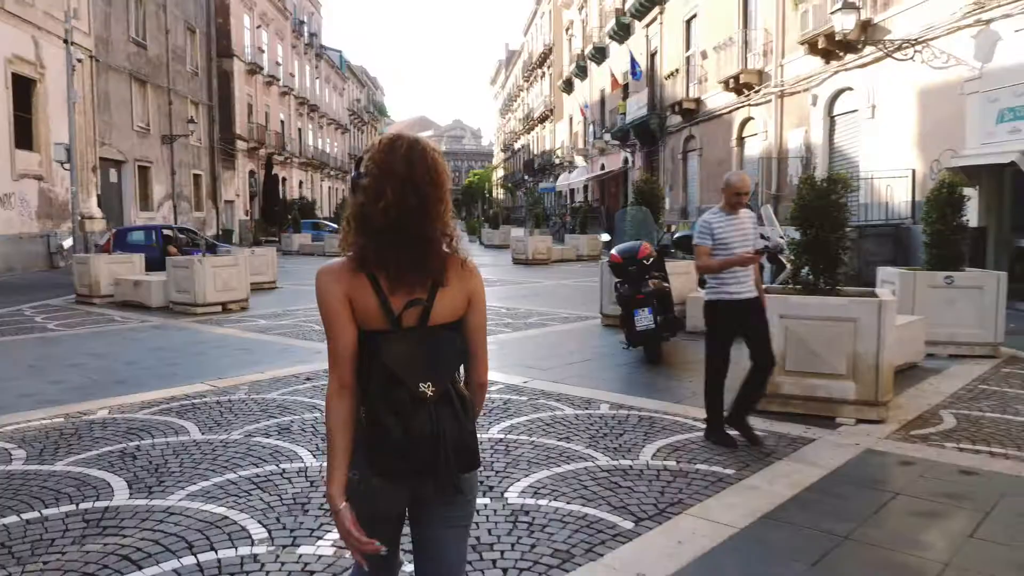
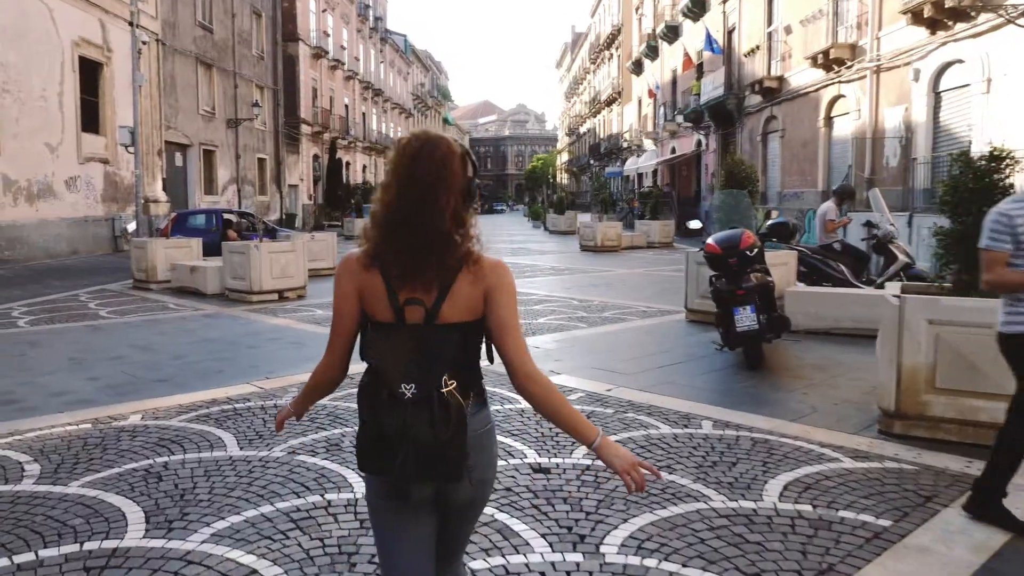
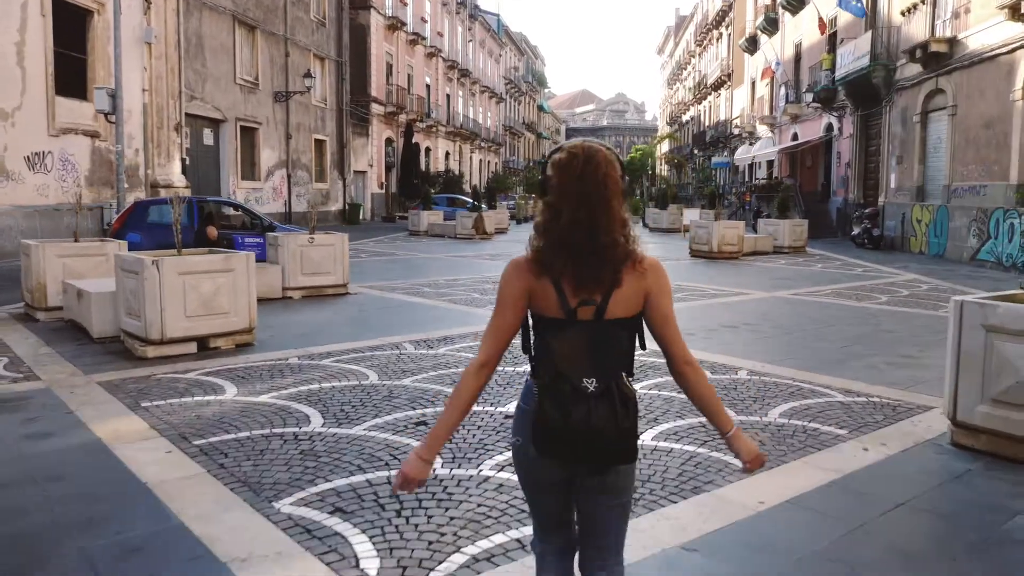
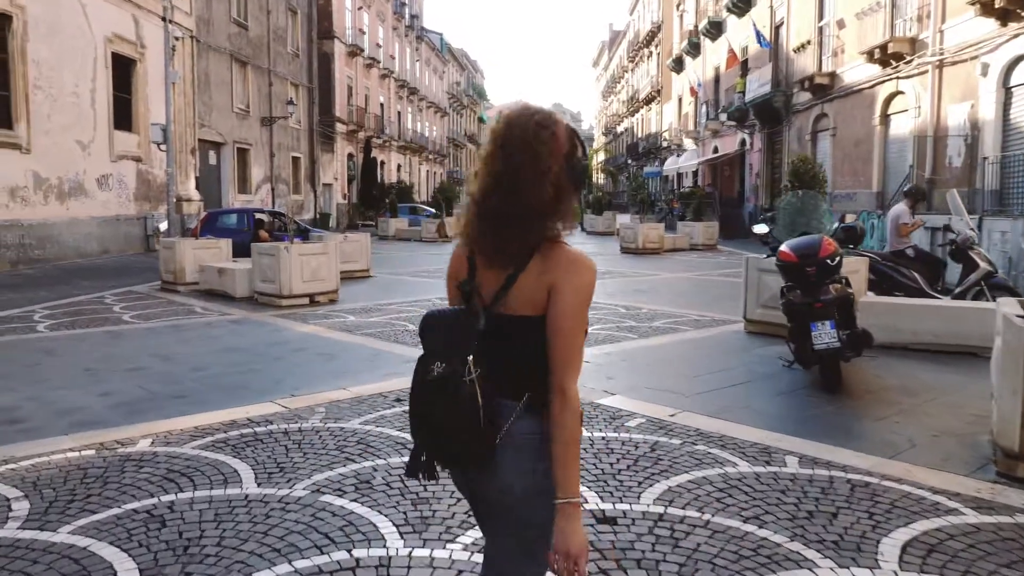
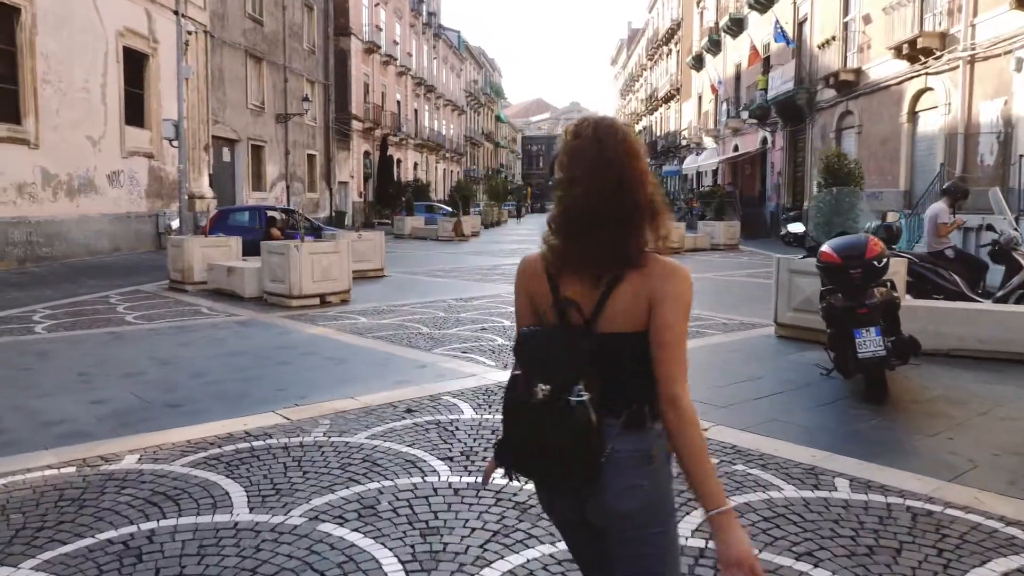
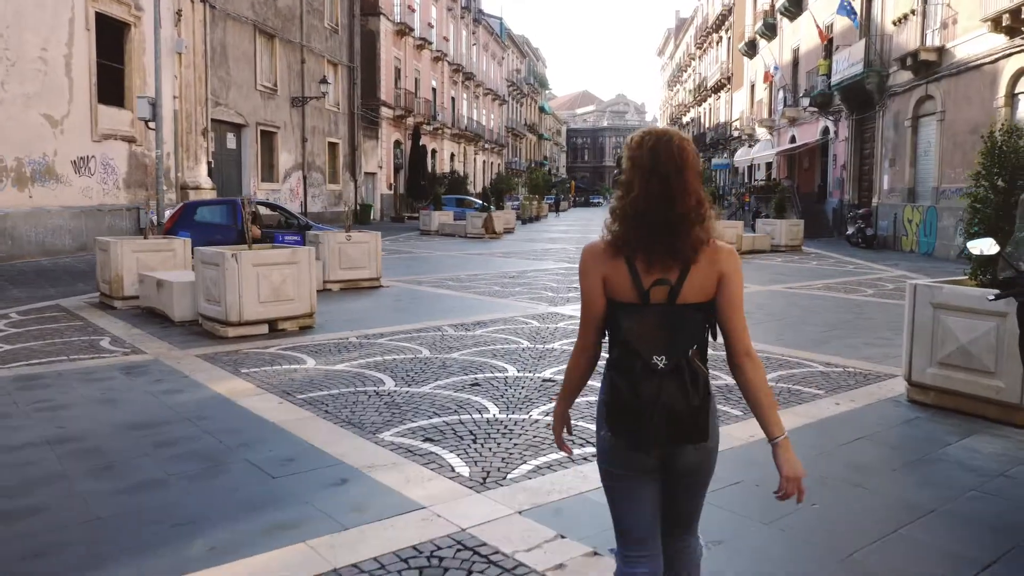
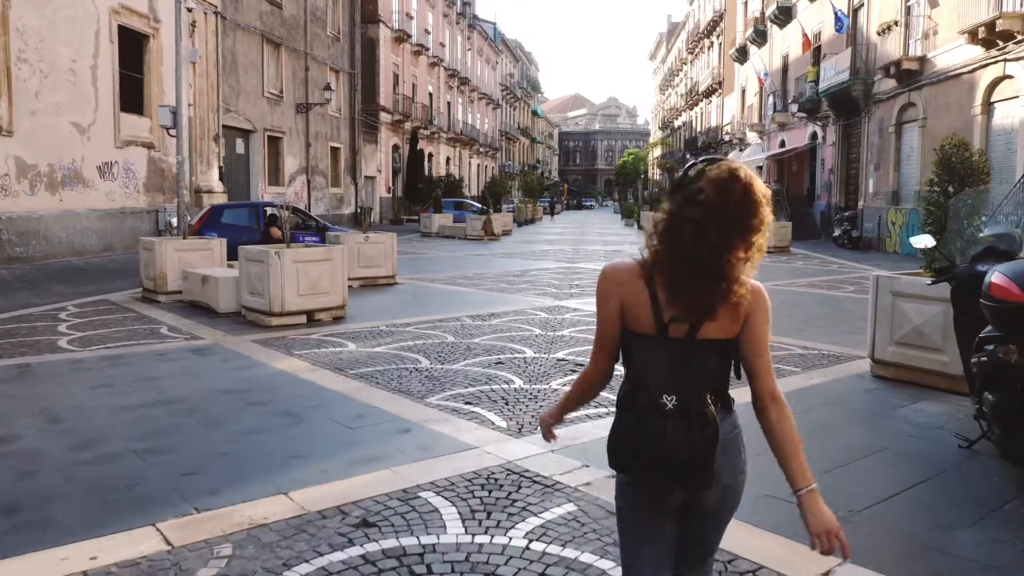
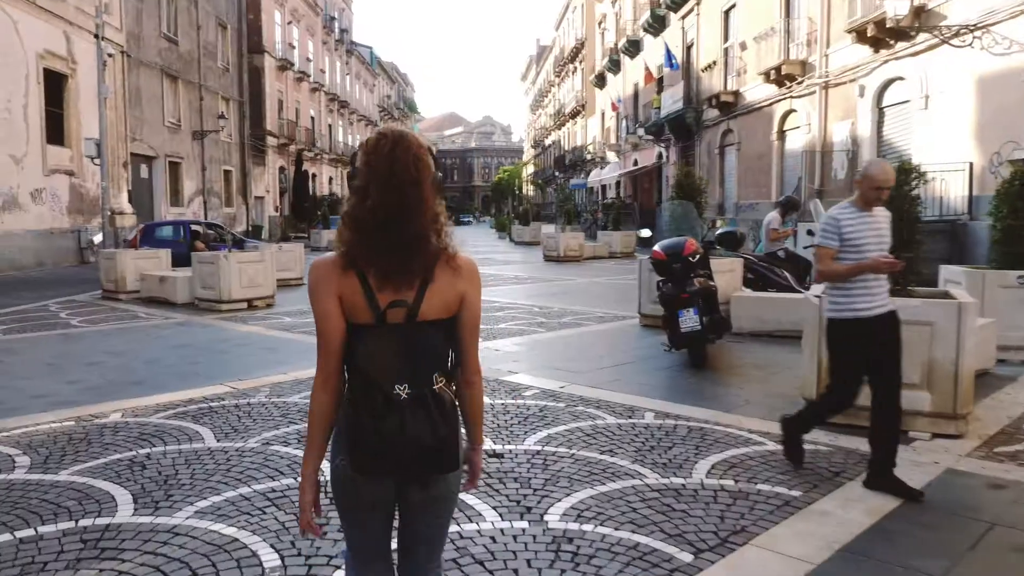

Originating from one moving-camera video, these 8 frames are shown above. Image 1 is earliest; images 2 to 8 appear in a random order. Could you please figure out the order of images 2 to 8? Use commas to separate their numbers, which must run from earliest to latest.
8, 2, 4, 5, 7, 6, 3
